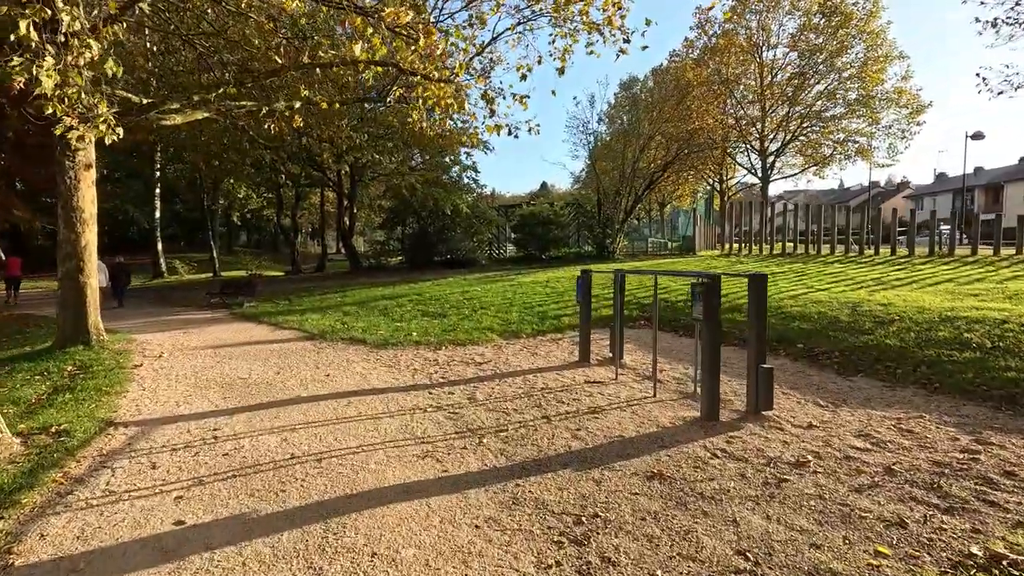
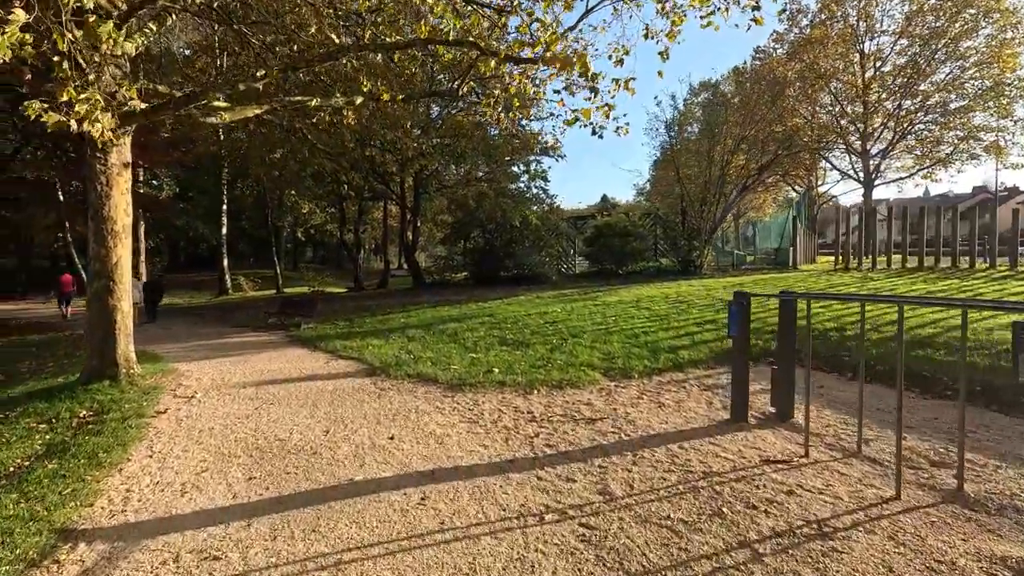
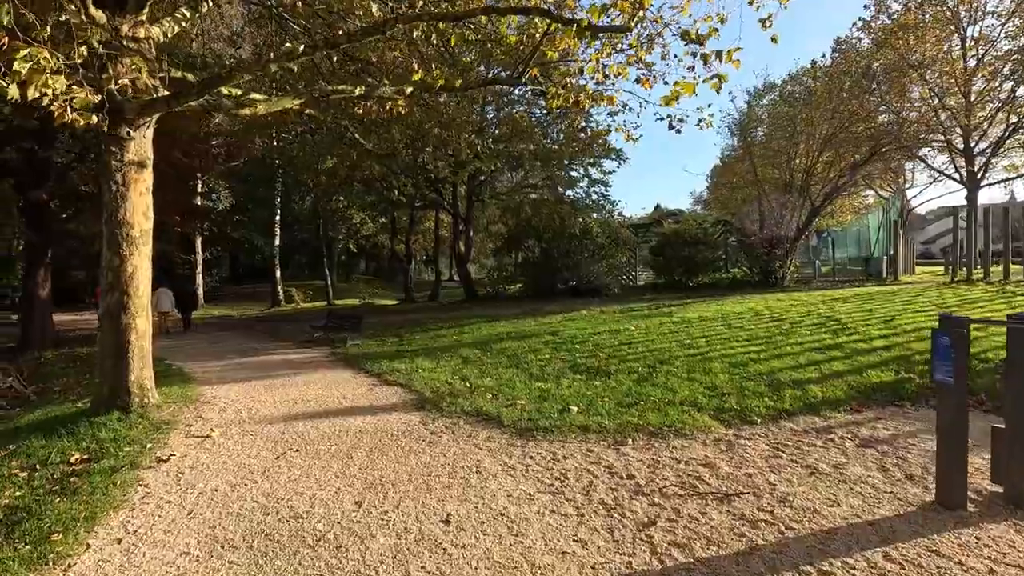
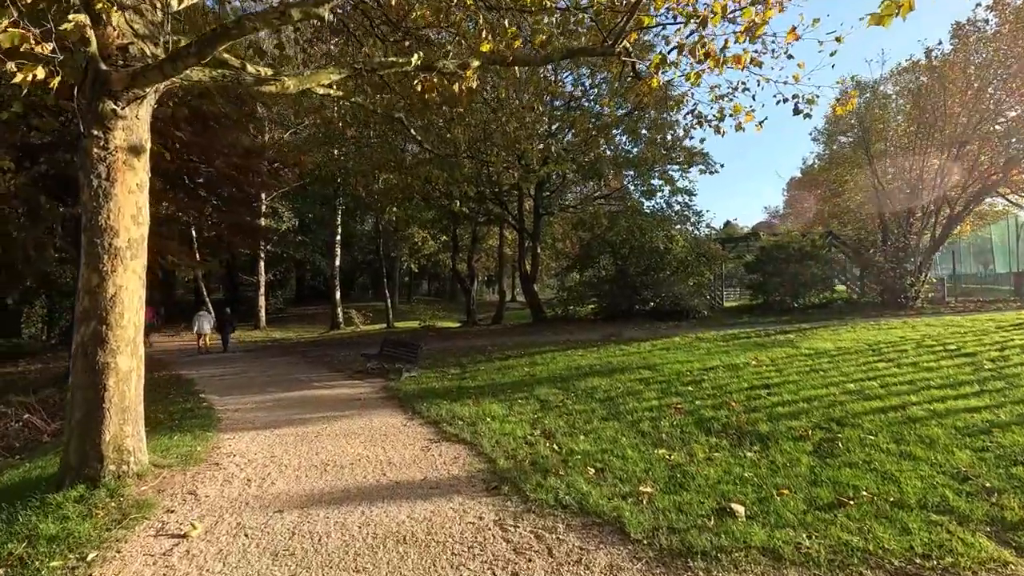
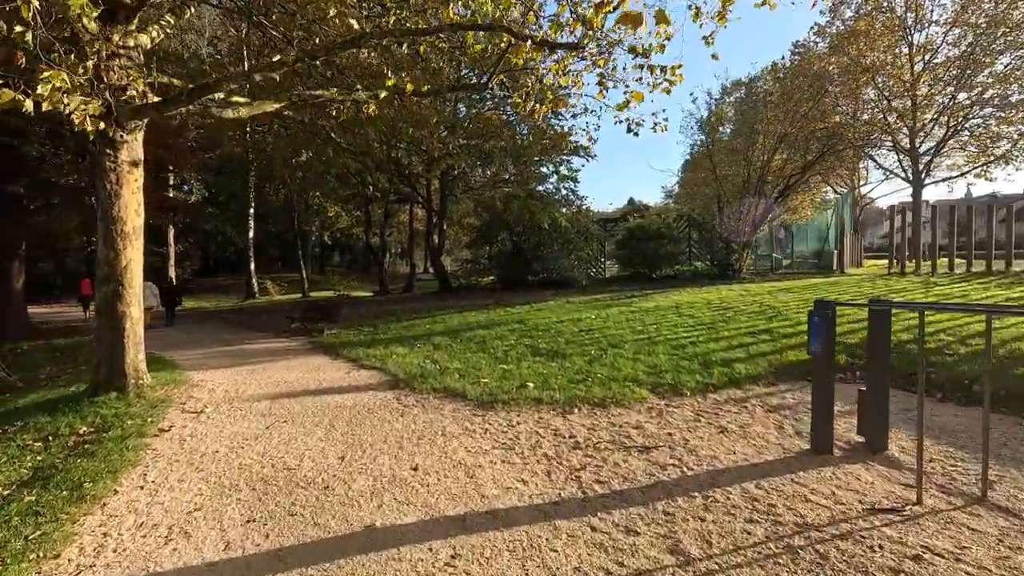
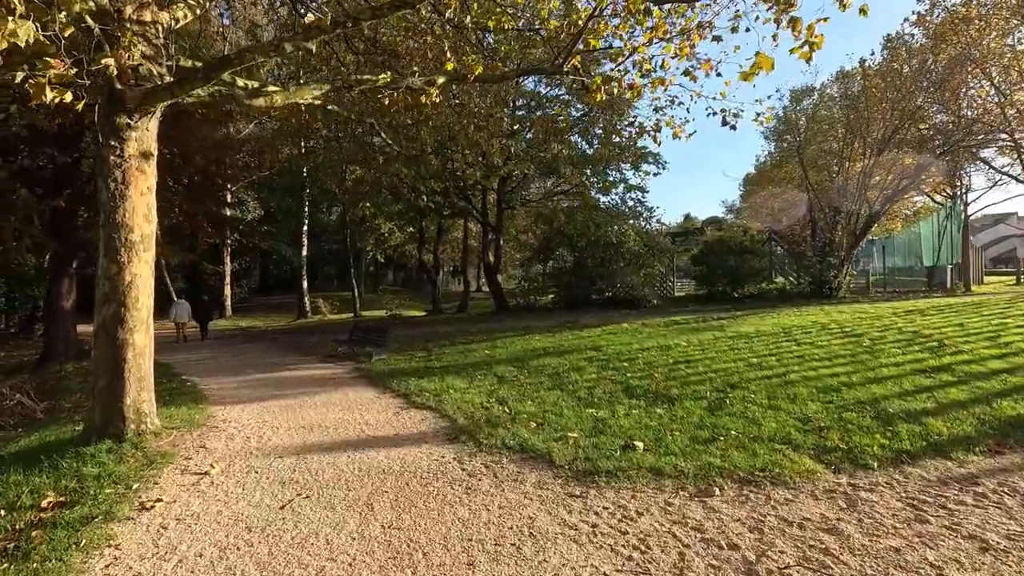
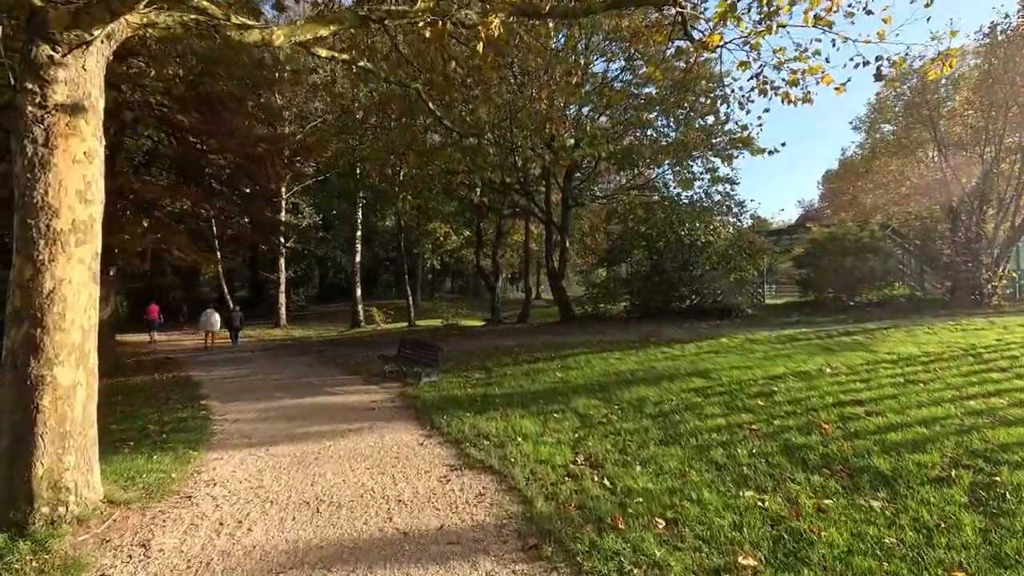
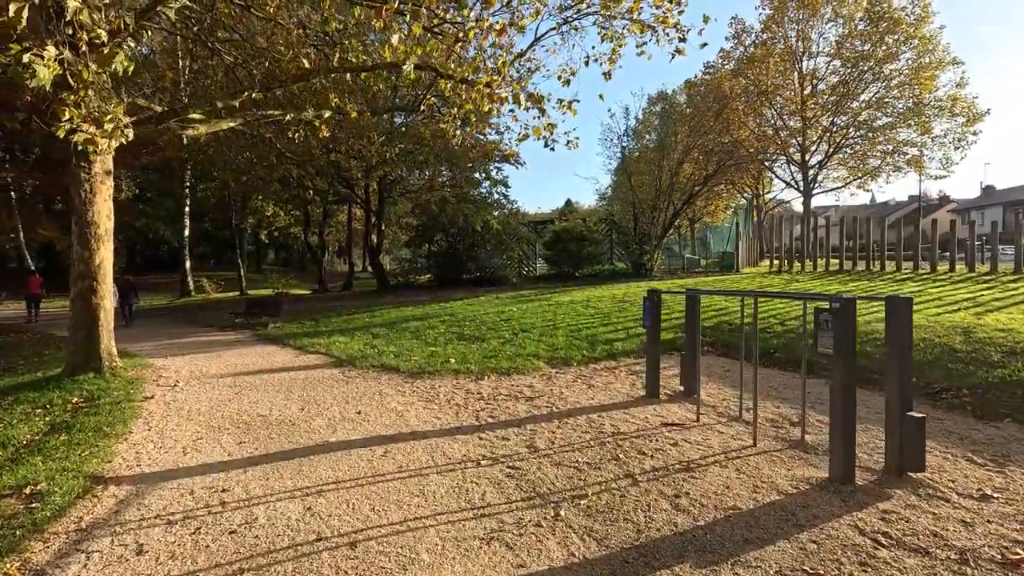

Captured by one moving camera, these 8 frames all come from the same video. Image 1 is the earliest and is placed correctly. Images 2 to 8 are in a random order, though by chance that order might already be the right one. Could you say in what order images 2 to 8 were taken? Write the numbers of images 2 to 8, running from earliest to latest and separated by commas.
8, 2, 5, 3, 6, 4, 7
